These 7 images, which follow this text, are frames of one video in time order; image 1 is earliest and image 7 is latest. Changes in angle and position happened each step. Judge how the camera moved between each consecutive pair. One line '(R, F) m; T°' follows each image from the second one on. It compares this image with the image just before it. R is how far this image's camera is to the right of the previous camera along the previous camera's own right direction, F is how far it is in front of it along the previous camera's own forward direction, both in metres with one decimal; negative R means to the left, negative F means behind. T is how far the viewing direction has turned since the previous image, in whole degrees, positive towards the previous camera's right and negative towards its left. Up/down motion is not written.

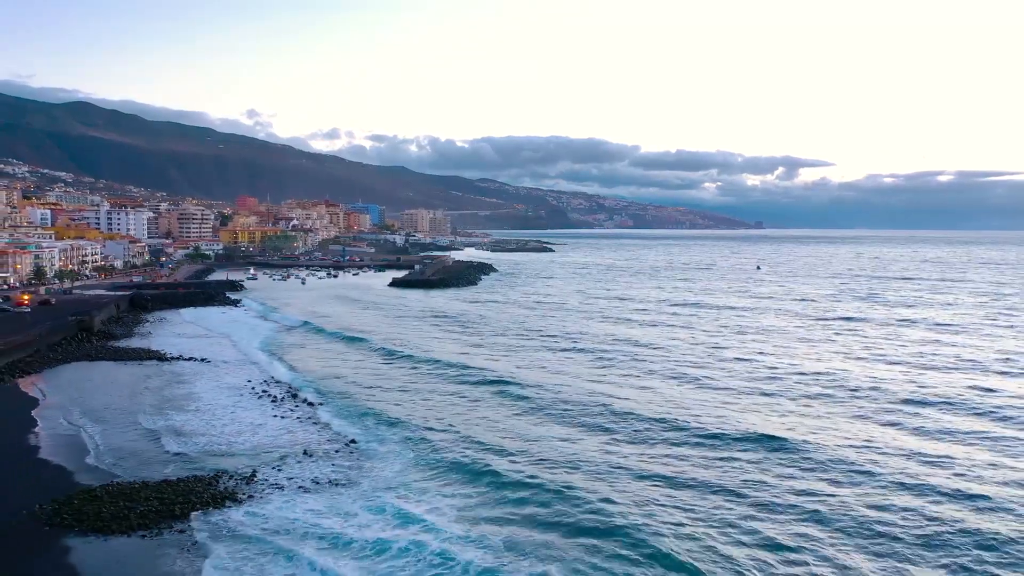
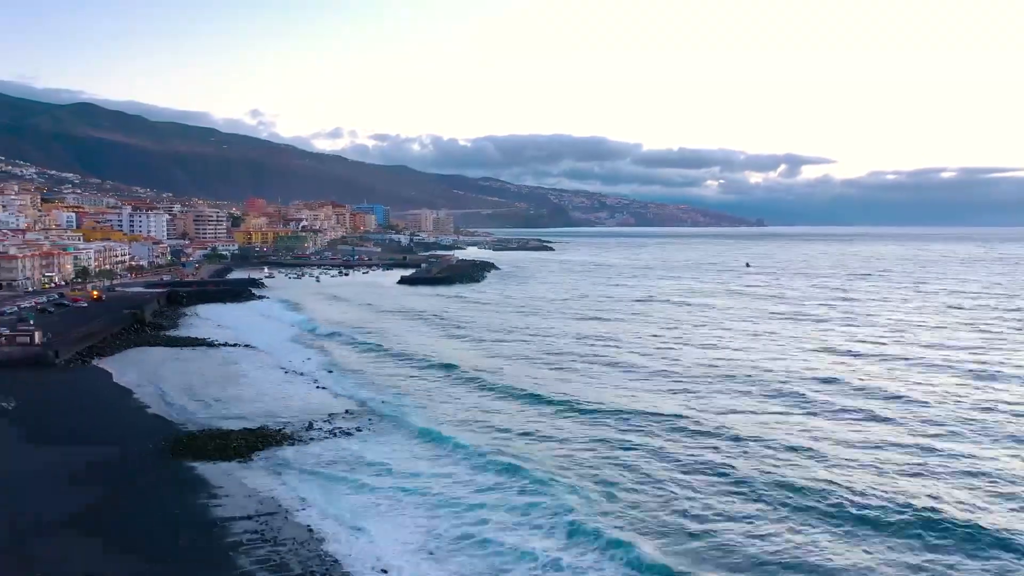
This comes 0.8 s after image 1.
(+0.2, -3.8) m; 0°
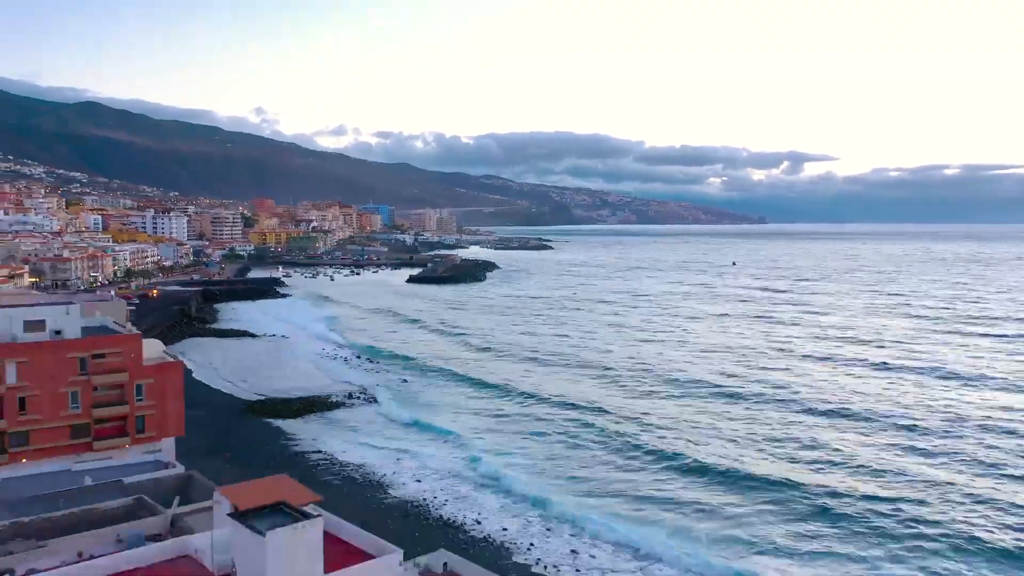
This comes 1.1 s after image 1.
(+0.1, -4.5) m; 0°
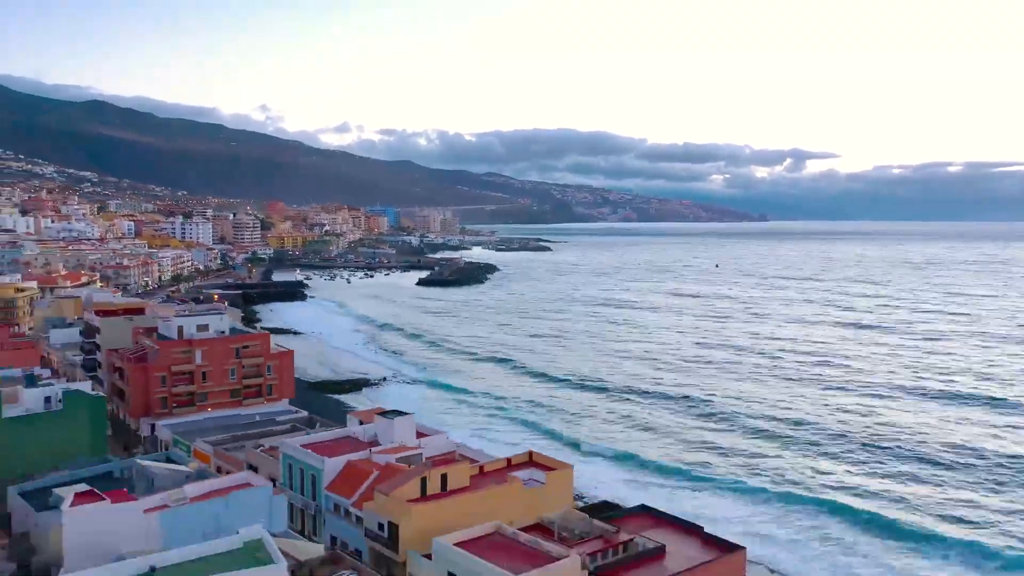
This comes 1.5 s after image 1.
(+0.2, -6.7) m; 0°
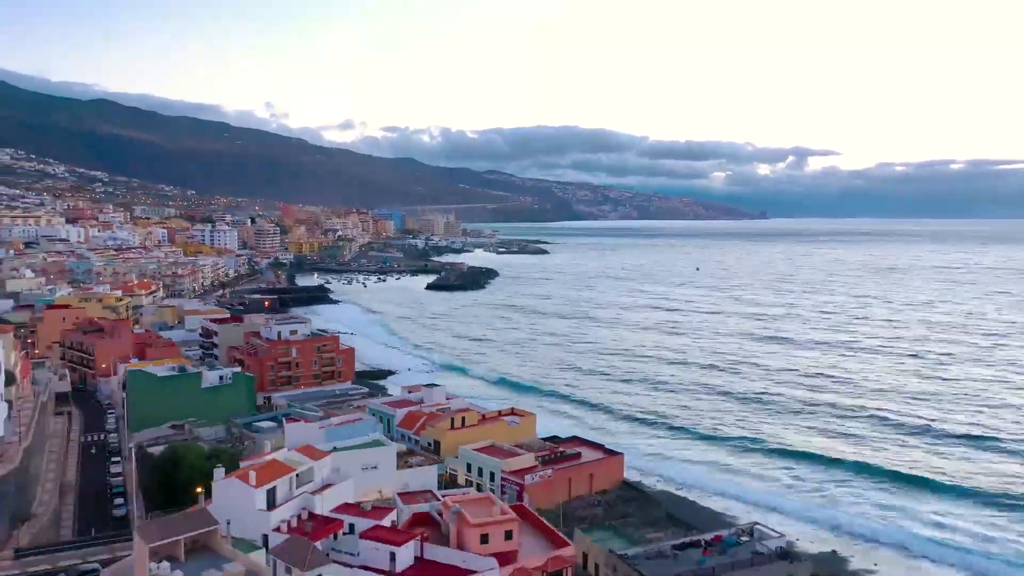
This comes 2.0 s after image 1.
(+0.2, -8.4) m; 0°
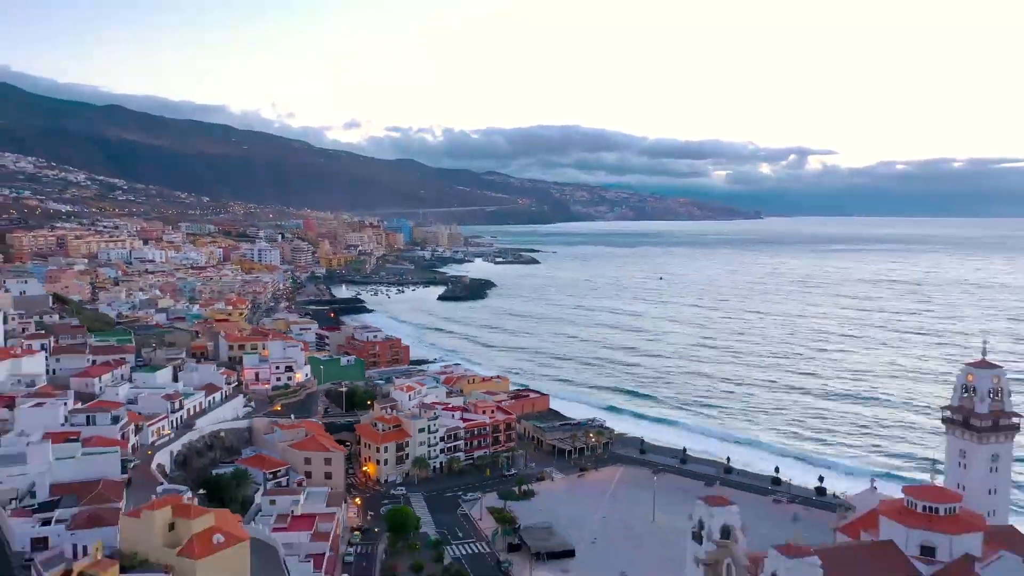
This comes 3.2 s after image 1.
(+0.6, -19.9) m; 0°
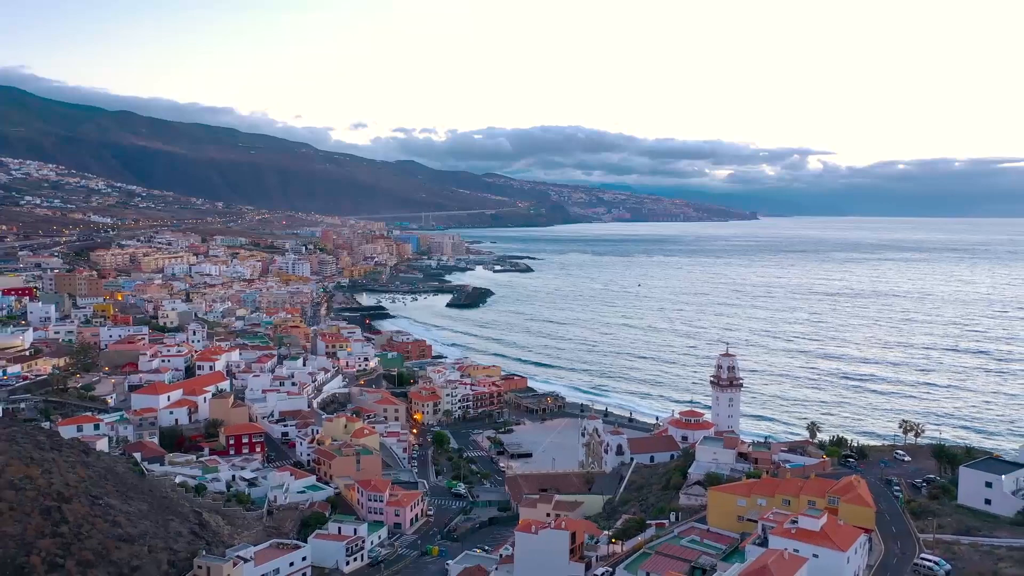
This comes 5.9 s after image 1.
(+0.6, -19.6) m; 0°
